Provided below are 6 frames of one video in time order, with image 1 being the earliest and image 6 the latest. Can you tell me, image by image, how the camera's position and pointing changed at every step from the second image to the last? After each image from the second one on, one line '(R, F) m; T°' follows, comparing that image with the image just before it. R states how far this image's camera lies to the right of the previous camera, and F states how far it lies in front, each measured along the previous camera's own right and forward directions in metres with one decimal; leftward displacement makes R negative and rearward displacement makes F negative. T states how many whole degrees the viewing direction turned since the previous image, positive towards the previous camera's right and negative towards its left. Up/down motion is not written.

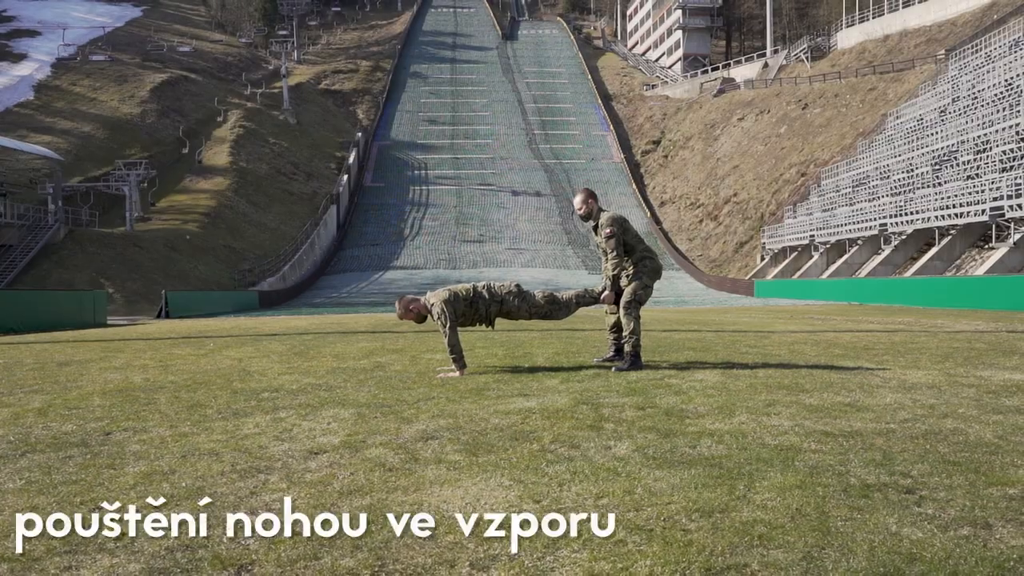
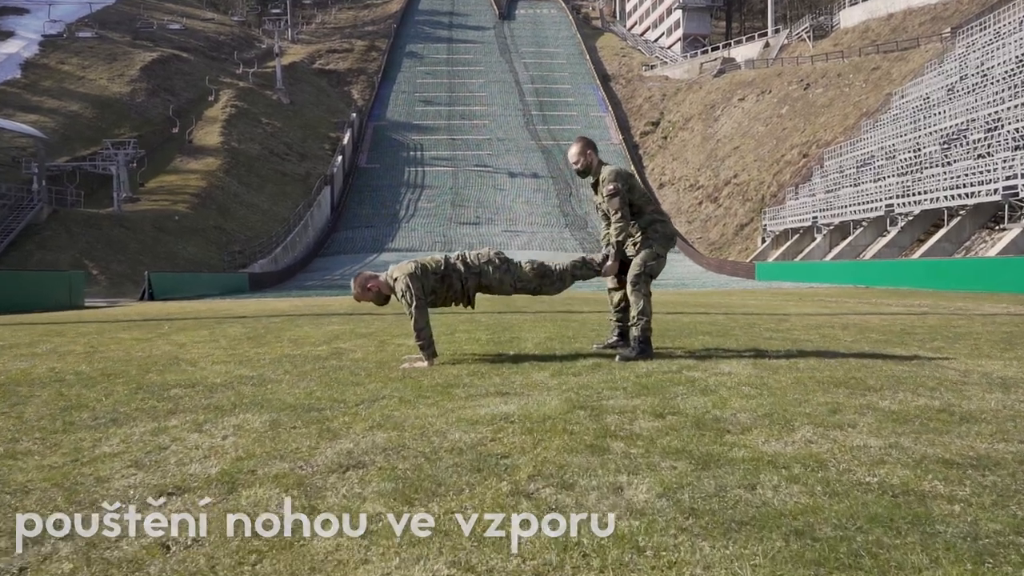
(+0.1, +1.4) m; 0°
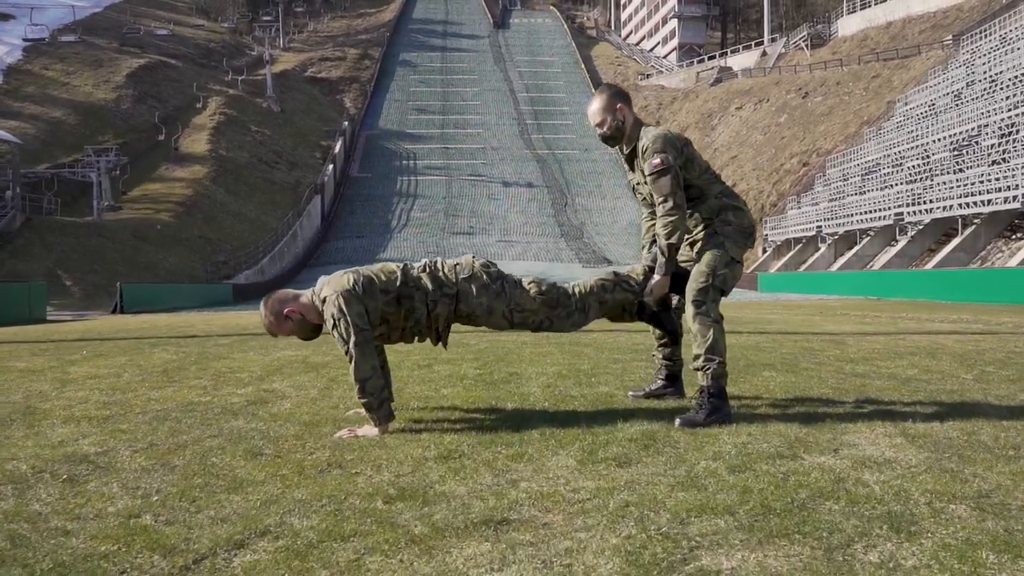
(0.0, +2.2) m; 0°
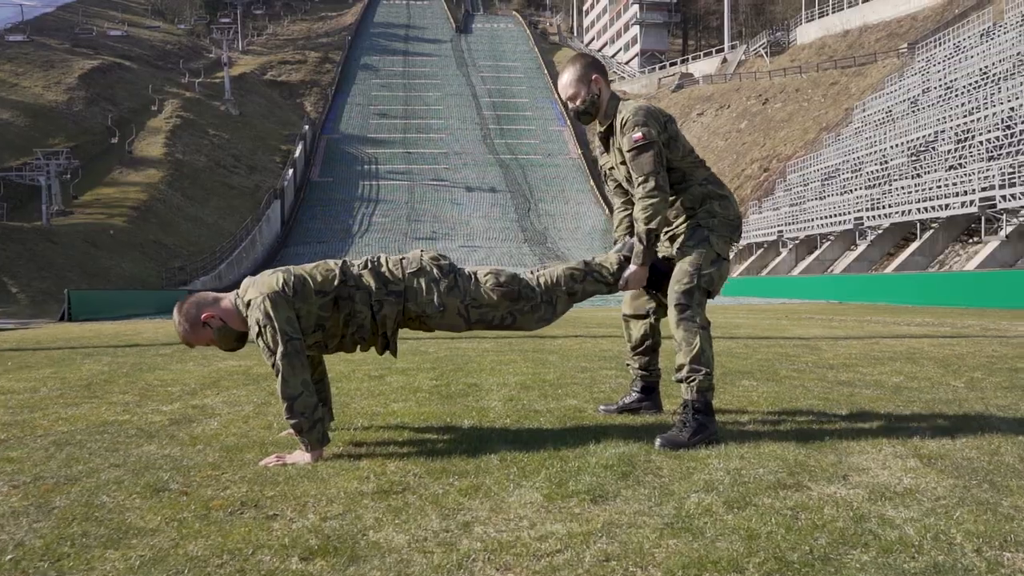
(0.0, +0.5) m; +3°
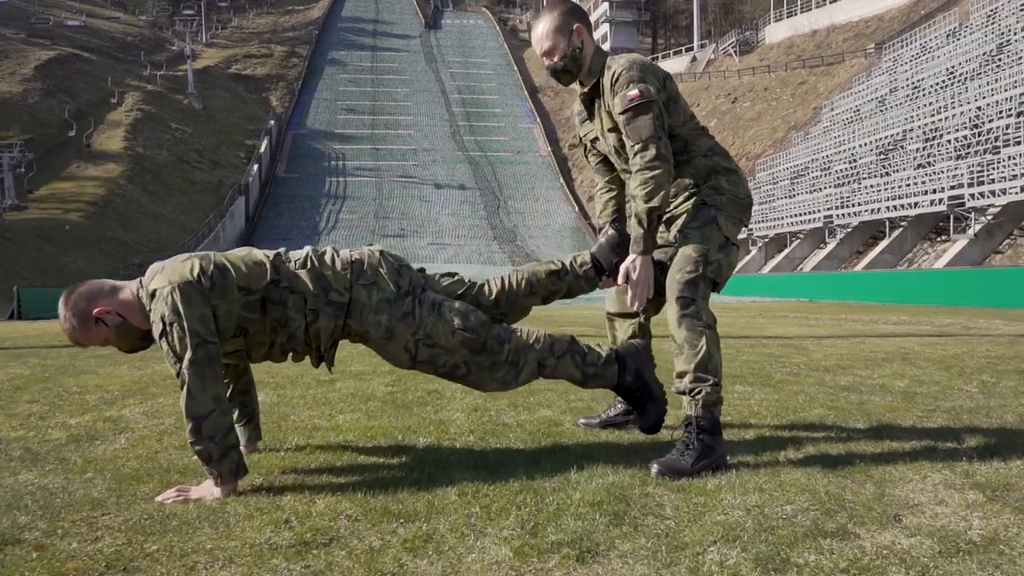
(0.0, +0.6) m; +2°
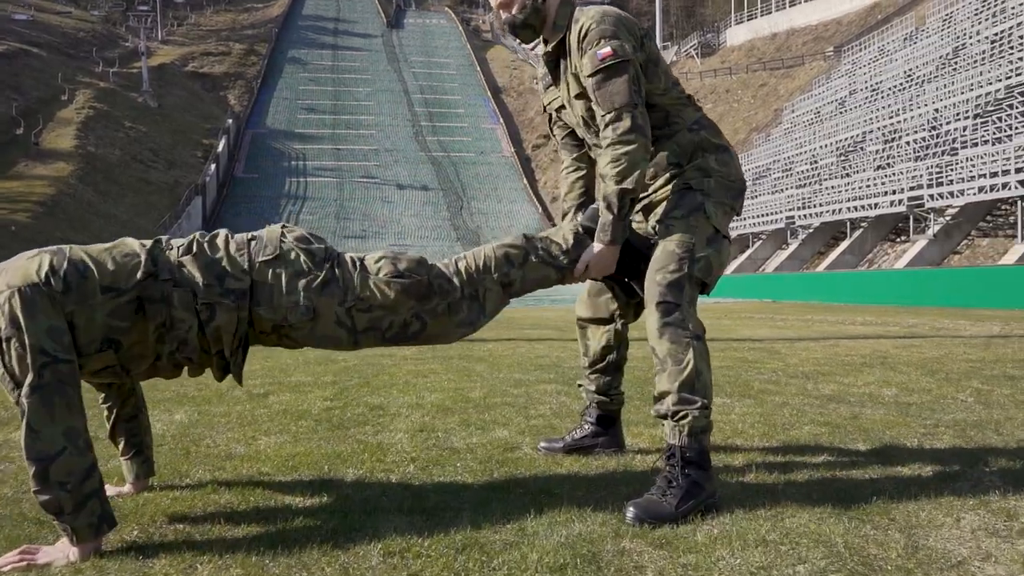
(+0.1, +0.5) m; +3°
